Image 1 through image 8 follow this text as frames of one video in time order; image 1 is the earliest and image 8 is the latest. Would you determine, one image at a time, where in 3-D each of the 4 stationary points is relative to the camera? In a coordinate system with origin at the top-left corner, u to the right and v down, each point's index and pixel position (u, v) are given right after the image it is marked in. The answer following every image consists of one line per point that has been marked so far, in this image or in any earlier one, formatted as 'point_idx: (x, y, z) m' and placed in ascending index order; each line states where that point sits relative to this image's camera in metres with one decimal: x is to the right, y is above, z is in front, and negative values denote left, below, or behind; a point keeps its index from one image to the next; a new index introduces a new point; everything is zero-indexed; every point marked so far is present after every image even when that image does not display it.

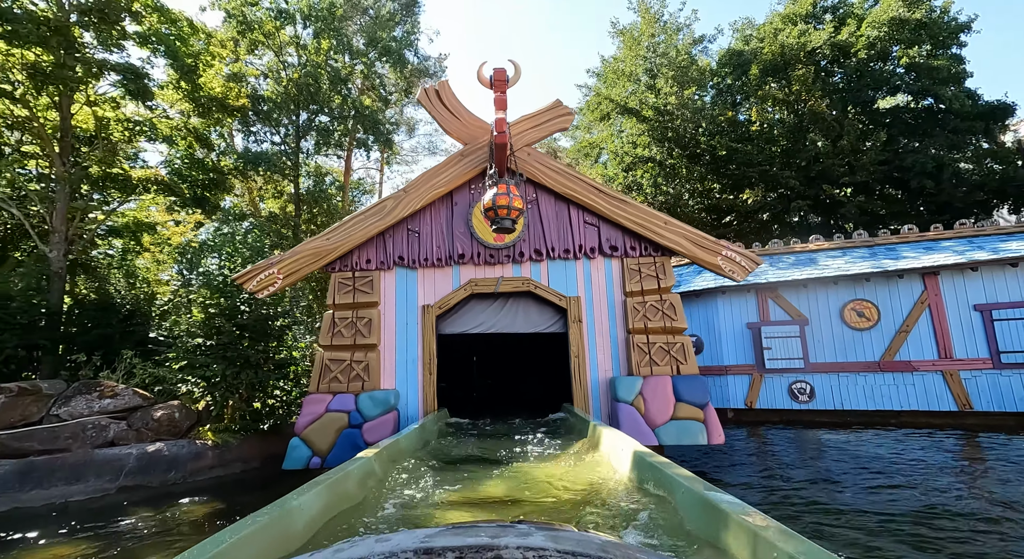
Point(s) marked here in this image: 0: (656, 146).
0: (+4.6, +4.2, +16.1) m
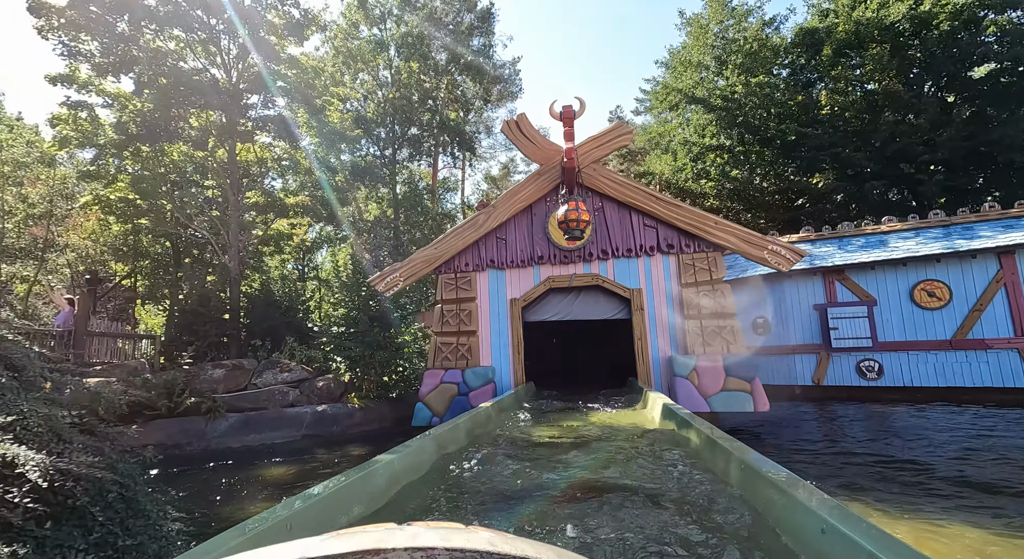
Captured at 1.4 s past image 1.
0: (+7.0, +4.8, +16.5) m
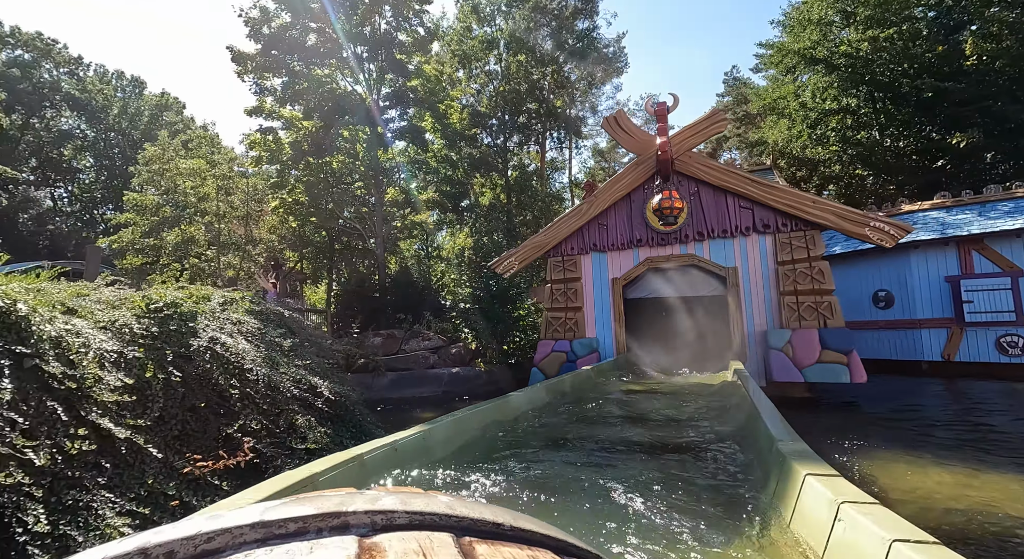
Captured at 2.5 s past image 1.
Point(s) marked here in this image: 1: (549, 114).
0: (+10.3, +5.7, +15.5) m
1: (+1.2, +5.4, +16.5) m
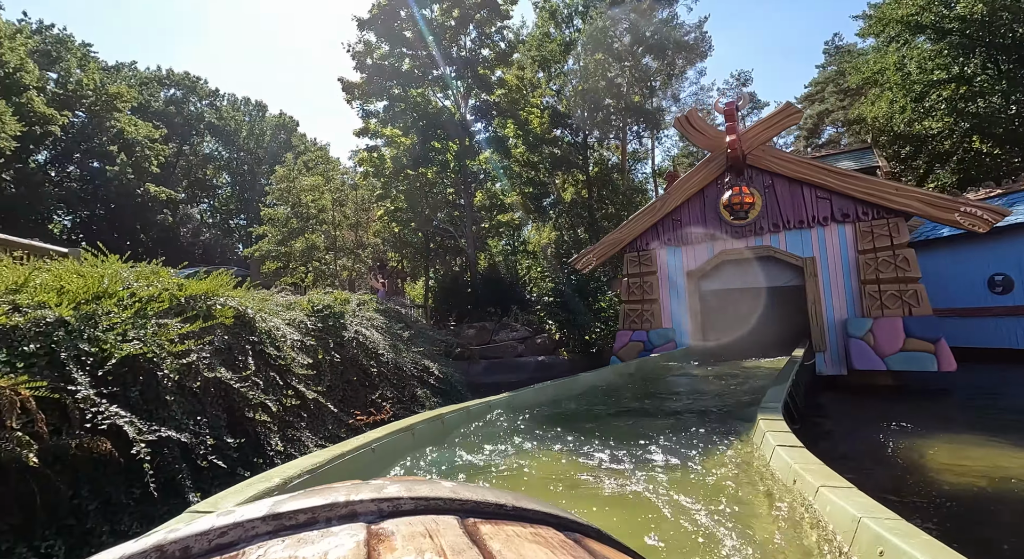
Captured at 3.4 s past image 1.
0: (+12.6, +6.1, +14.2) m
1: (+3.8, +5.7, +16.8) m
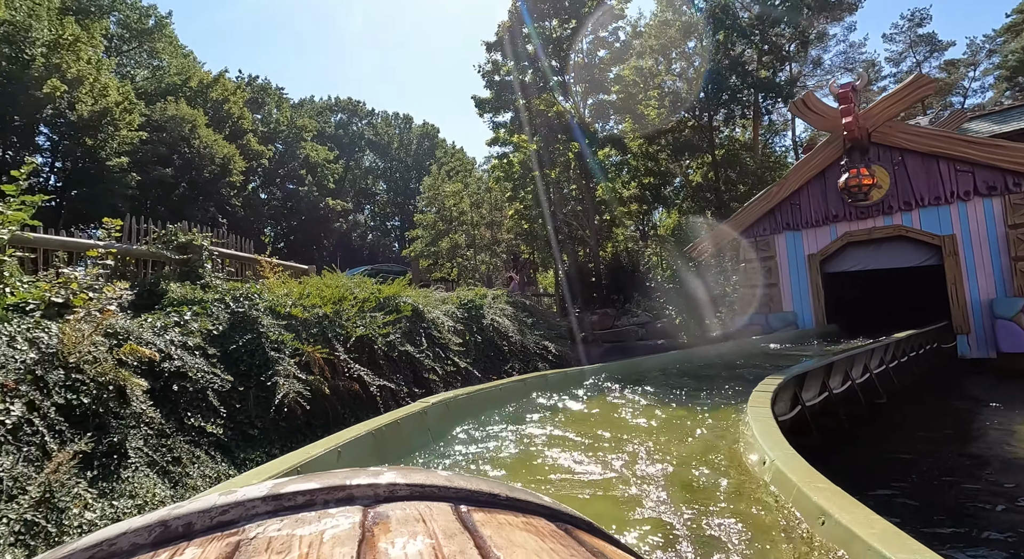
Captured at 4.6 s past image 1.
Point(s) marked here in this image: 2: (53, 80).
0: (+15.6, +6.9, +11.4) m
1: (+7.8, +6.2, +16.2) m
2: (-10.4, +4.5, +11.5) m
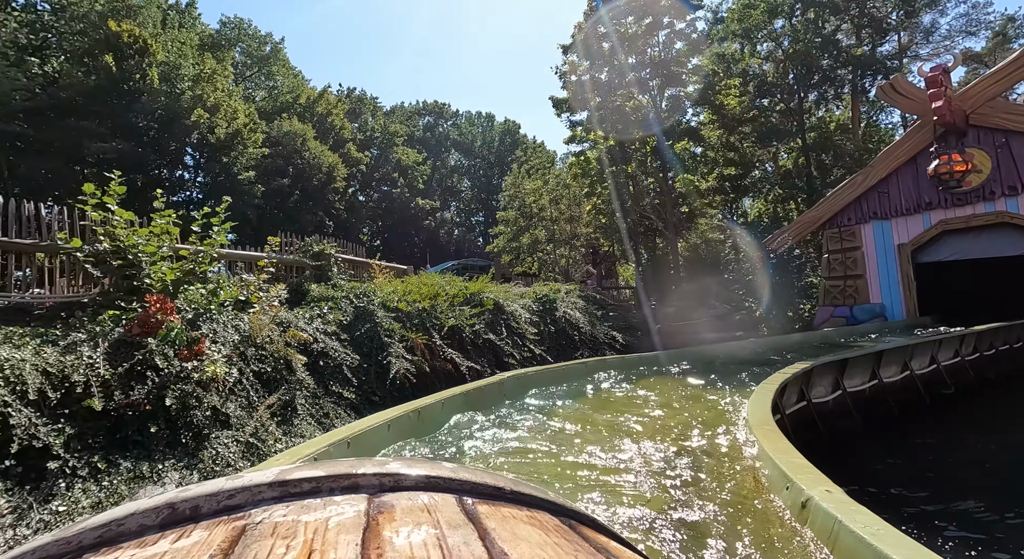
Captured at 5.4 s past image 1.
0: (+17.1, +7.2, +9.2) m
1: (+10.2, +6.5, +15.2) m
2: (-8.5, +4.6, +13.7) m
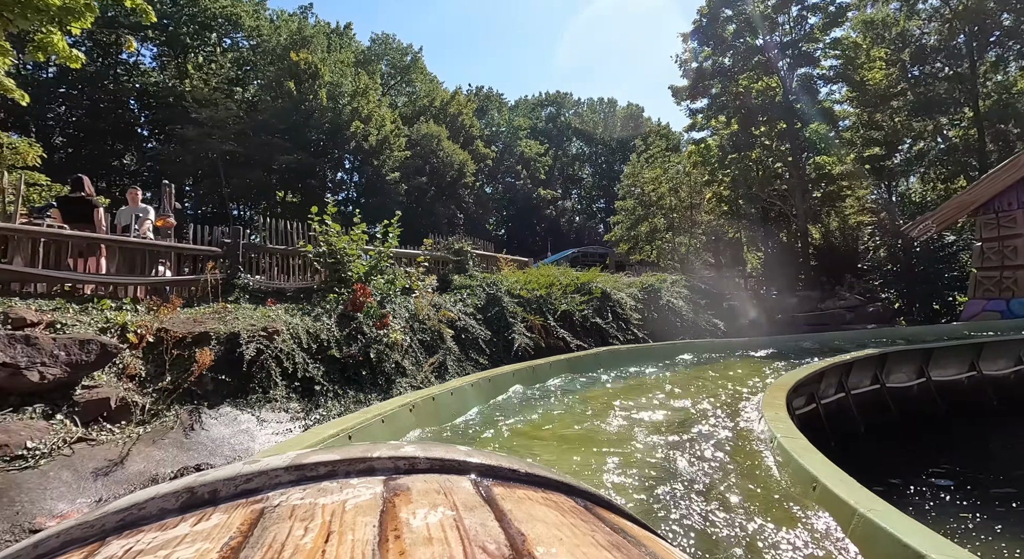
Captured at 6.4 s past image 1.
0: (+18.8, +7.2, +5.6) m
1: (+13.6, +6.8, +13.0) m
2: (-4.9, +5.0, +16.0) m
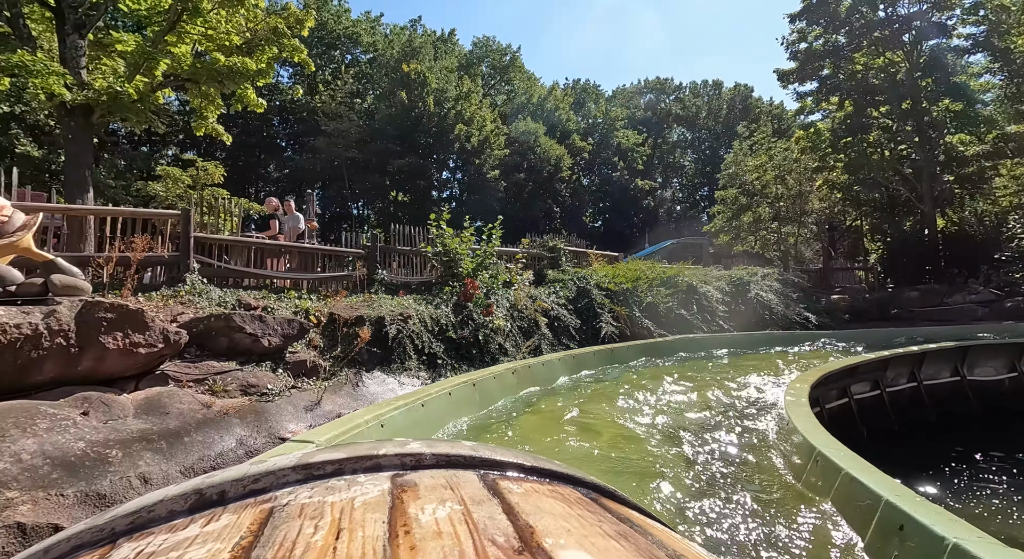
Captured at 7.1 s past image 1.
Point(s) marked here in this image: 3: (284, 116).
0: (+19.6, +7.2, +2.4) m
1: (+15.8, +7.0, +10.7) m
2: (-1.8, +5.3, +17.2) m
3: (-8.0, +5.7, +17.7) m
